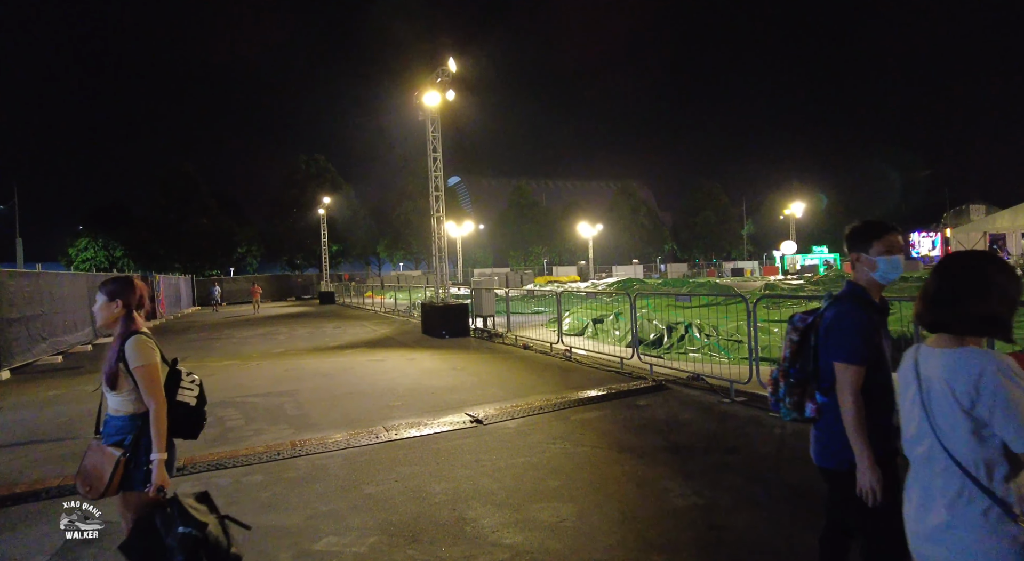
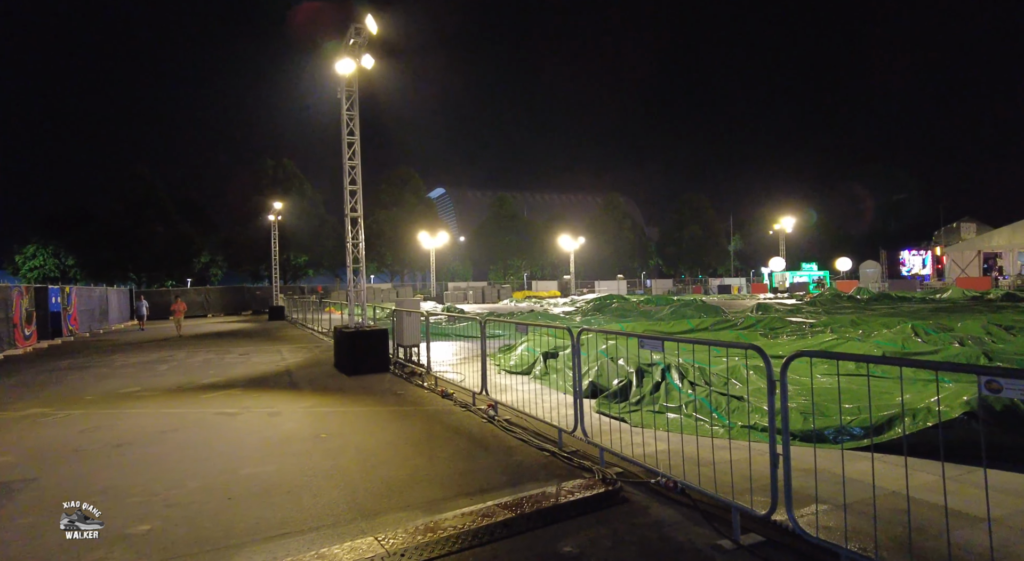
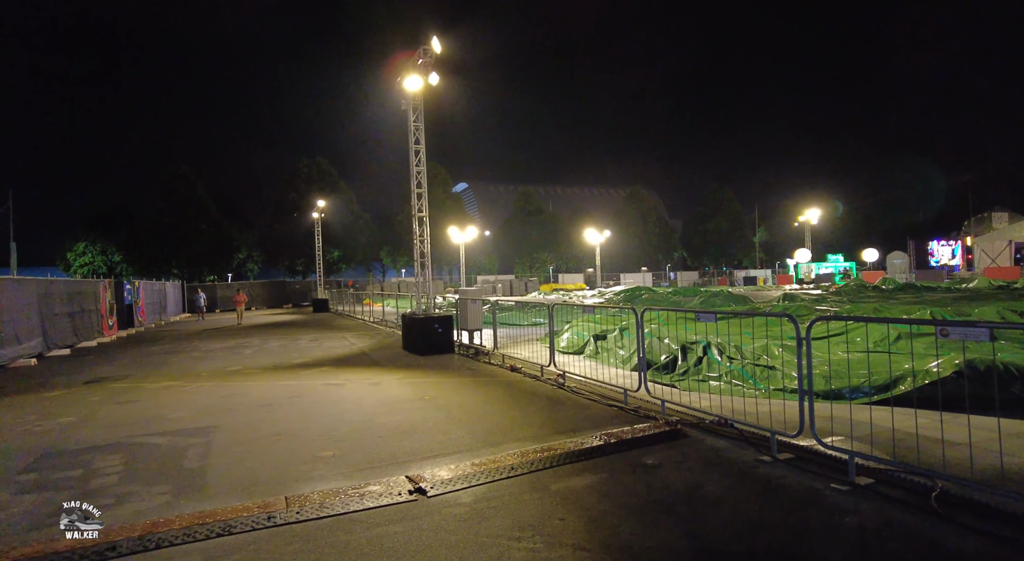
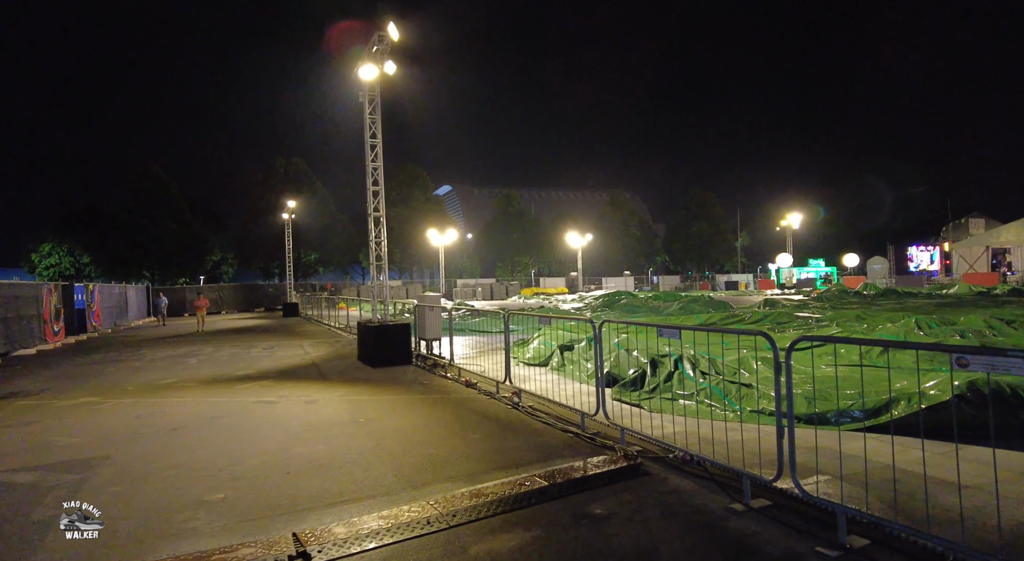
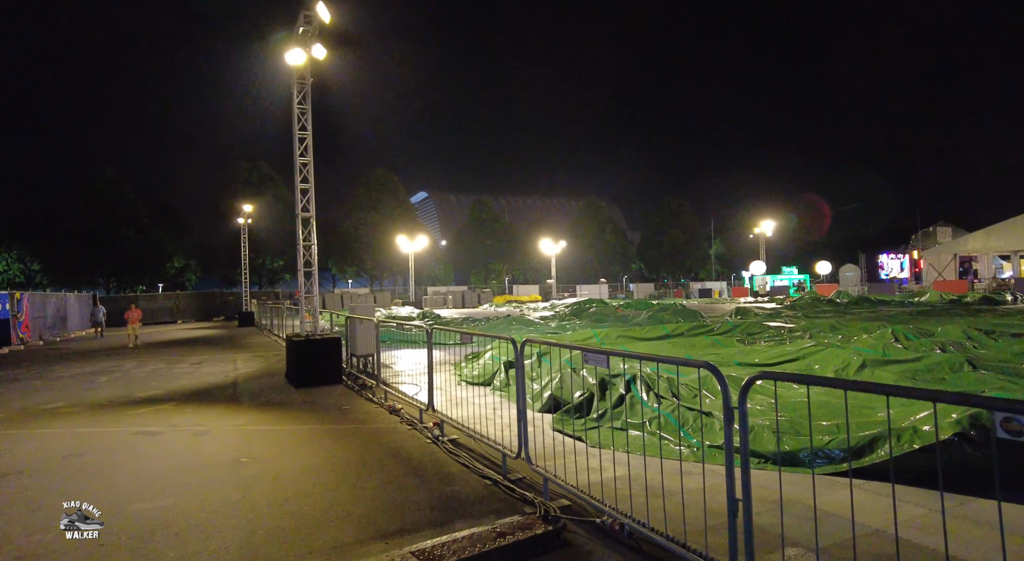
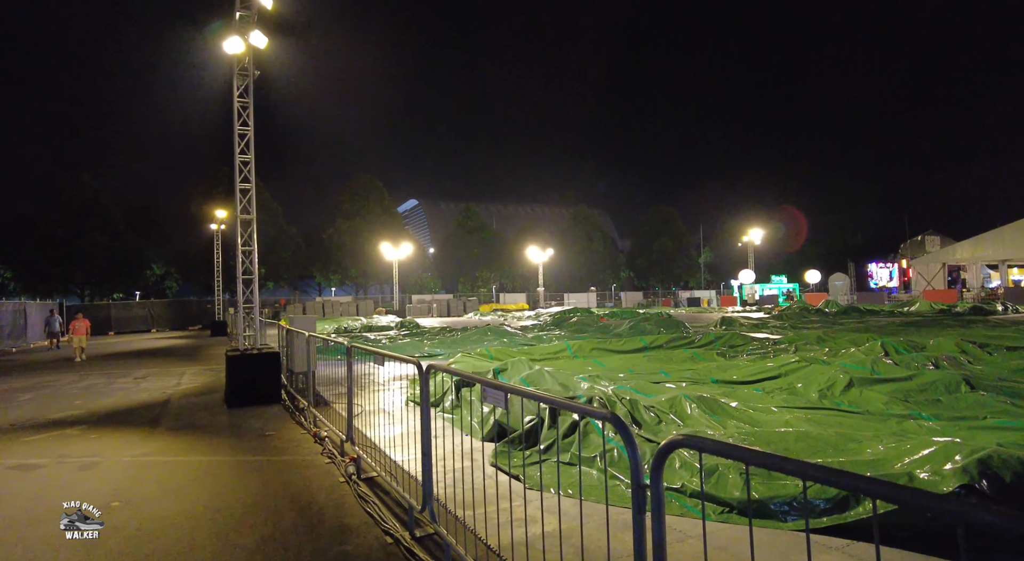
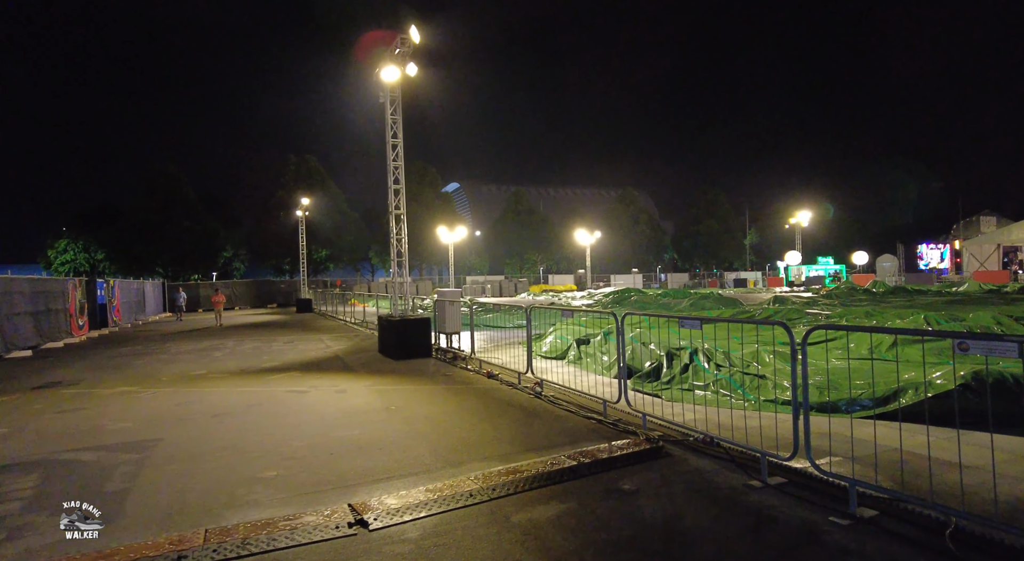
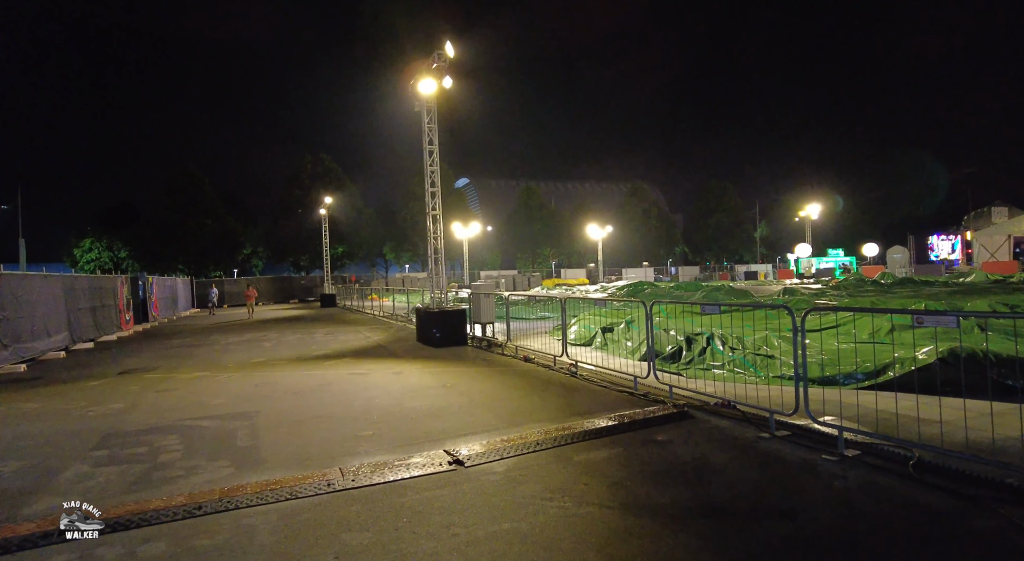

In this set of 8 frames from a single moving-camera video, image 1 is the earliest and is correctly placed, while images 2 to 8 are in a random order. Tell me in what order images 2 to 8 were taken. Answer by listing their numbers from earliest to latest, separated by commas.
8, 3, 7, 4, 2, 5, 6
